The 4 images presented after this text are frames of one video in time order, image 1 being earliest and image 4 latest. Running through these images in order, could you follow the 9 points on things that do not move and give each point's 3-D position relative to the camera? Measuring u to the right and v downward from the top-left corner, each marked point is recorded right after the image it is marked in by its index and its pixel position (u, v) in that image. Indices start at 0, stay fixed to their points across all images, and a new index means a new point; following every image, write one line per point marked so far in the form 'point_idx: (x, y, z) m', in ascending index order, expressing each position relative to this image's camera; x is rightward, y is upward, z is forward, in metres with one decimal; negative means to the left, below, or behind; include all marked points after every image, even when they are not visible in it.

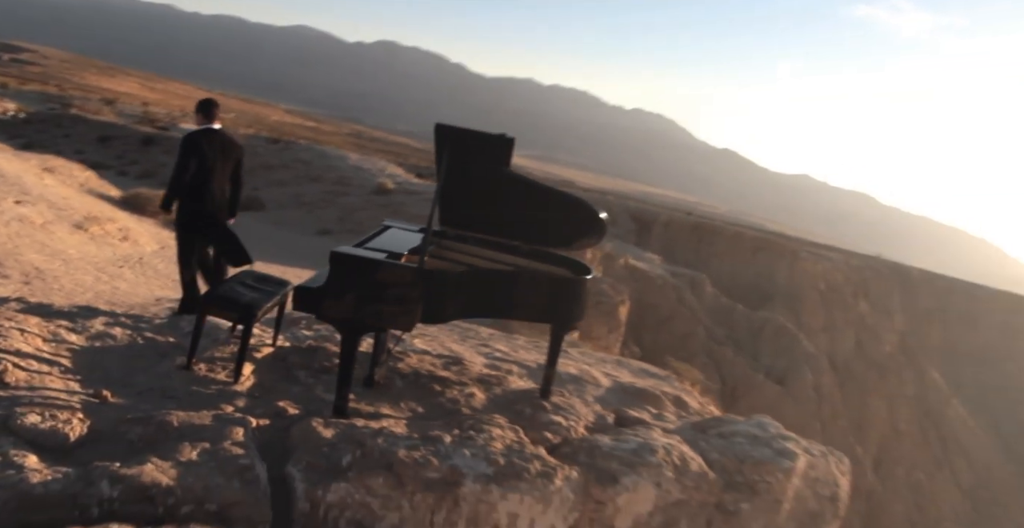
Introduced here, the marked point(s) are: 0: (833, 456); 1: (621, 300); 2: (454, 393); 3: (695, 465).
0: (+1.2, -0.8, +2.9) m
1: (+1.0, -0.5, +7.9) m
2: (-0.2, -0.4, +2.3) m
3: (+0.5, -0.6, +2.2) m
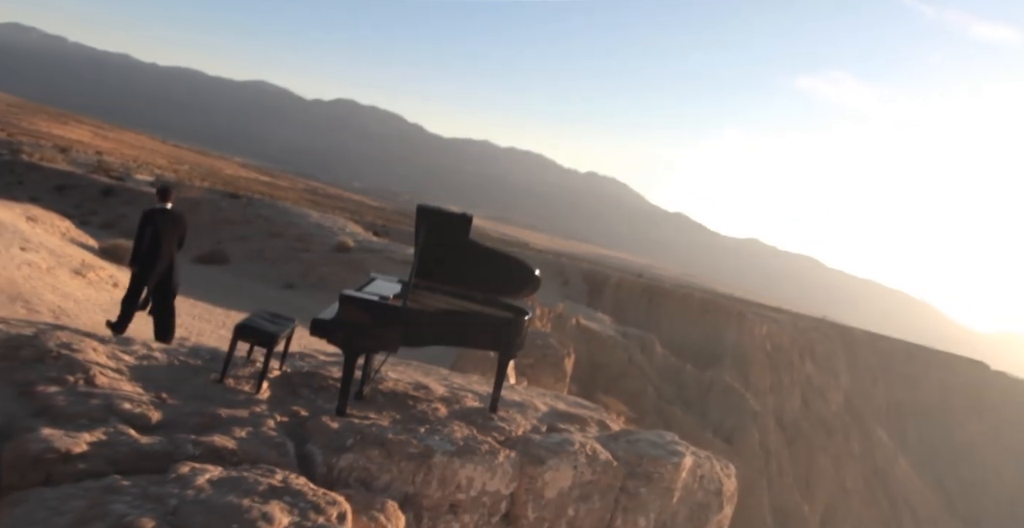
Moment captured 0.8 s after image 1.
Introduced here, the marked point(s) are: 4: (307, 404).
0: (+1.0, -1.0, +3.5) m
1: (+0.7, -1.1, +8.6) m
2: (-0.4, -0.6, +2.9) m
3: (+0.3, -0.8, +2.9) m
4: (-0.7, -0.5, +2.7) m
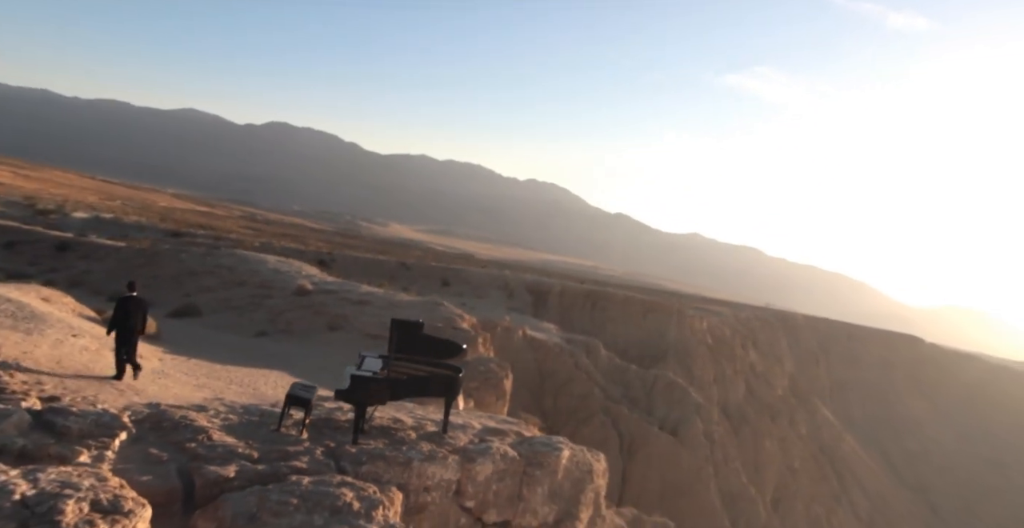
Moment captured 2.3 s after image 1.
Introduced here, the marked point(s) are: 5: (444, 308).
0: (+0.6, -1.4, +5.3) m
1: (-0.1, -1.6, +10.3) m
2: (-0.7, -1.1, +4.6) m
3: (0.0, -1.3, +4.6) m
4: (-1.1, -1.1, +4.3) m
5: (-1.3, -0.9, +13.4) m
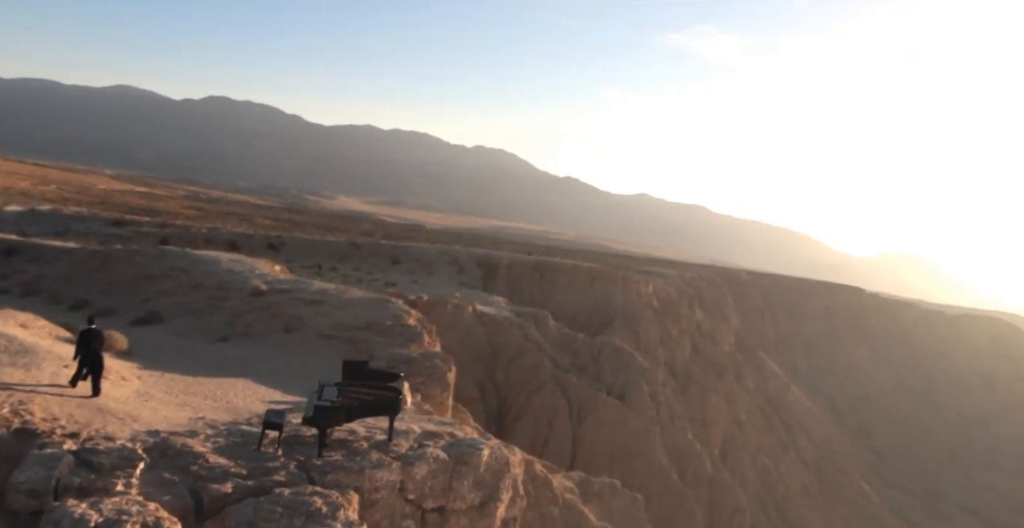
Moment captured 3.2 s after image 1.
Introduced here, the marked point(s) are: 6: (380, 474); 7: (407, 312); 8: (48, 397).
0: (0.0, -1.7, +6.6) m
1: (-1.0, -1.7, +11.5) m
2: (-1.3, -1.5, +5.8) m
3: (-0.6, -1.6, +5.9) m
4: (-1.6, -1.5, +5.4) m
5: (-2.5, -0.9, +14.5) m
6: (-1.0, -1.6, +5.4) m
7: (-2.1, -1.0, +14.1) m
8: (-4.1, -1.2, +6.1) m
